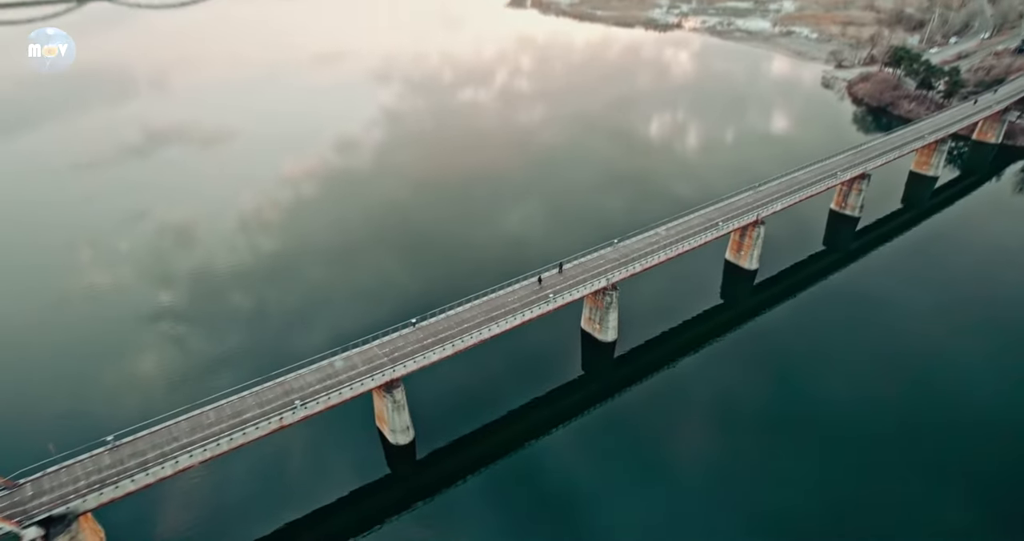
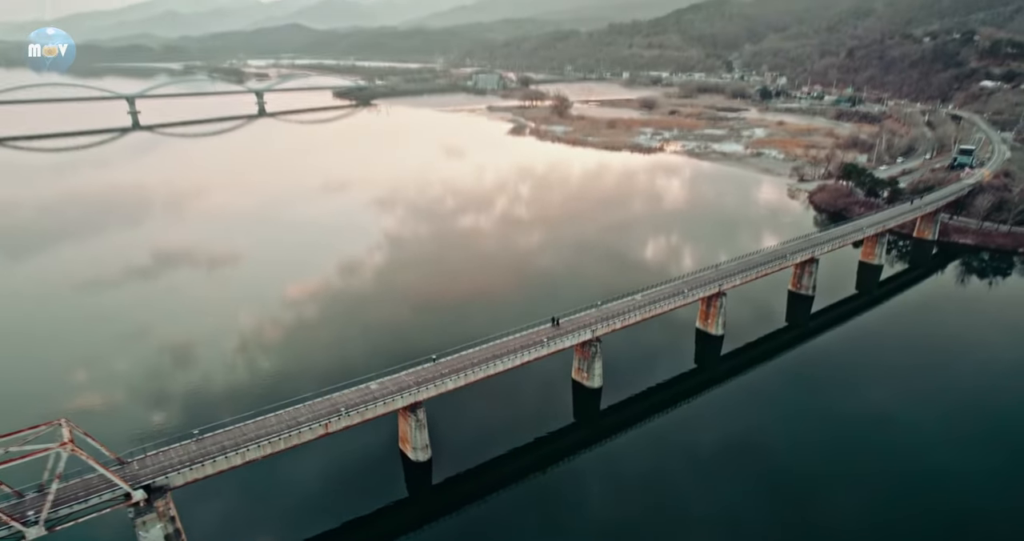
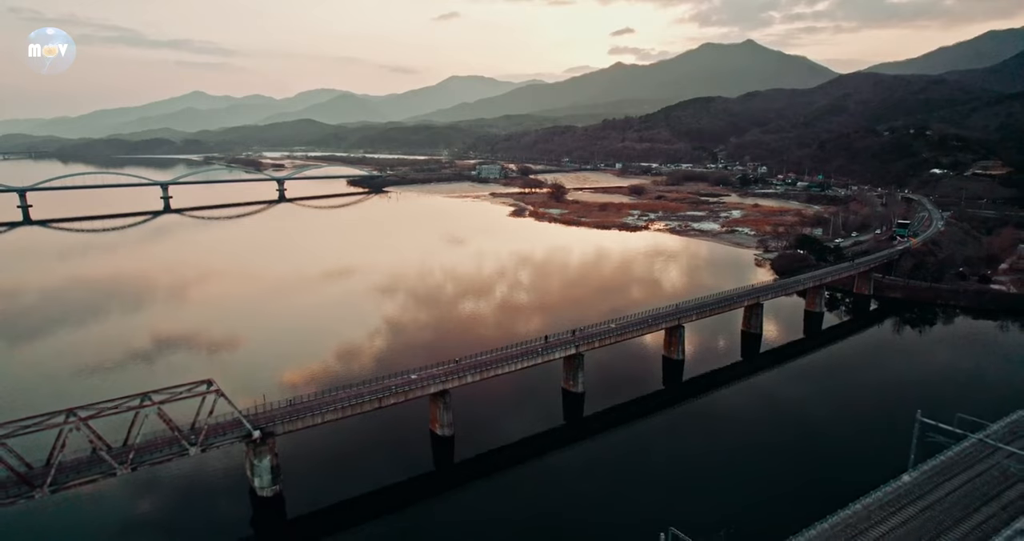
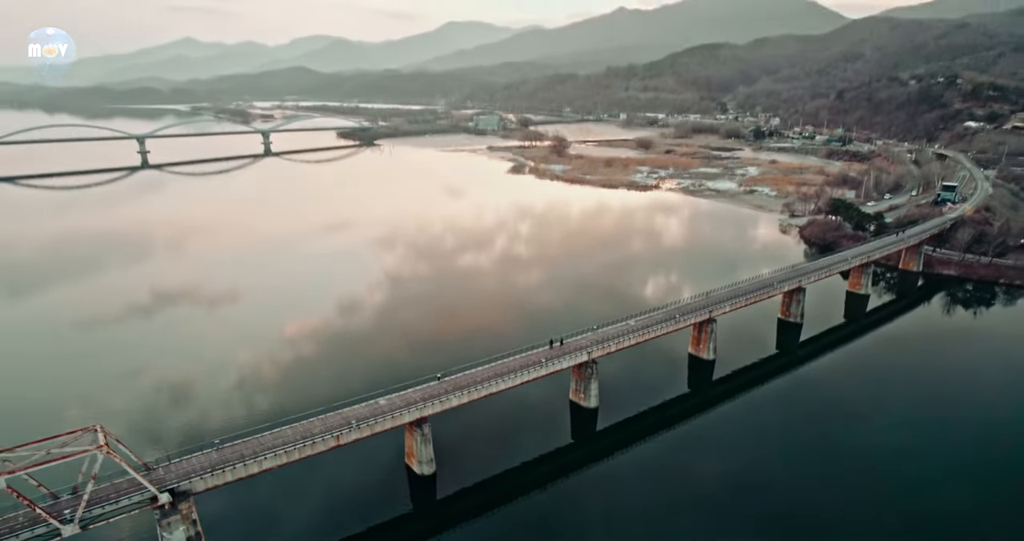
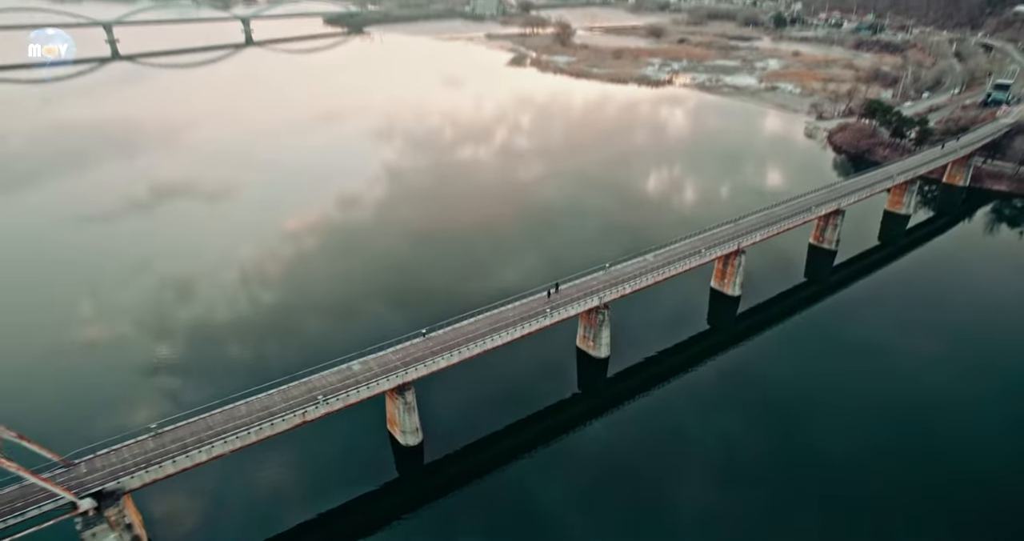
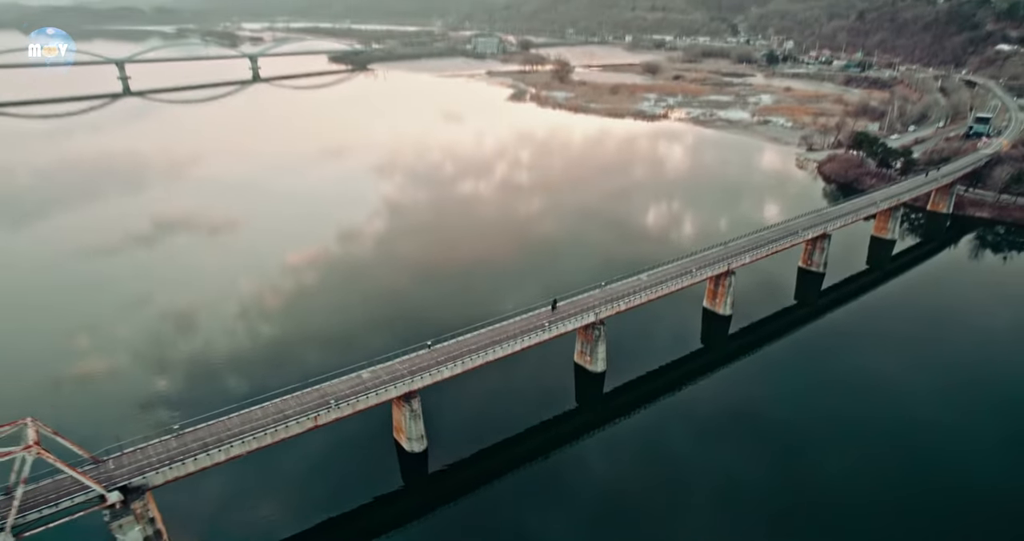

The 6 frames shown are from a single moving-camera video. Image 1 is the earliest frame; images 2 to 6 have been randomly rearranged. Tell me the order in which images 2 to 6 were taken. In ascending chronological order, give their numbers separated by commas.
5, 6, 2, 4, 3
